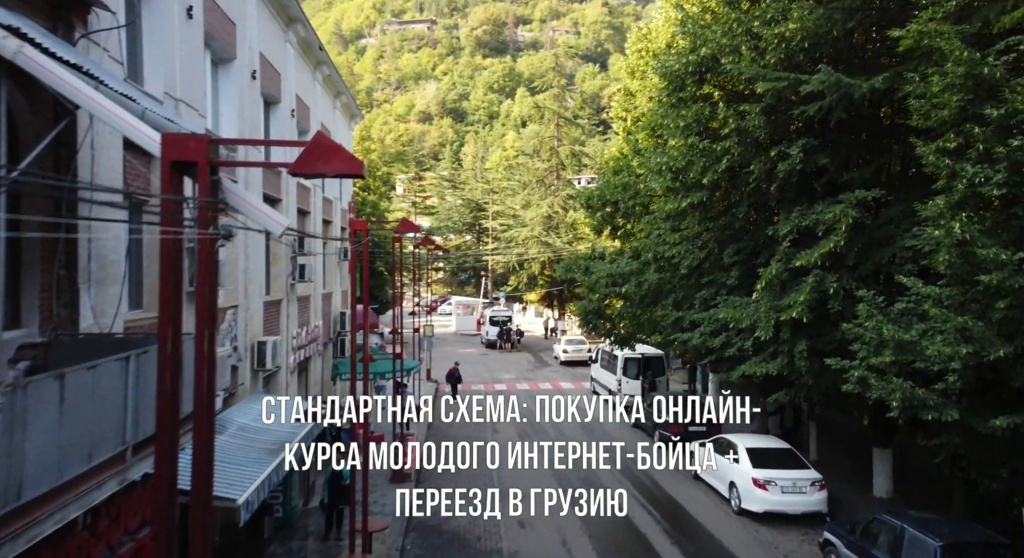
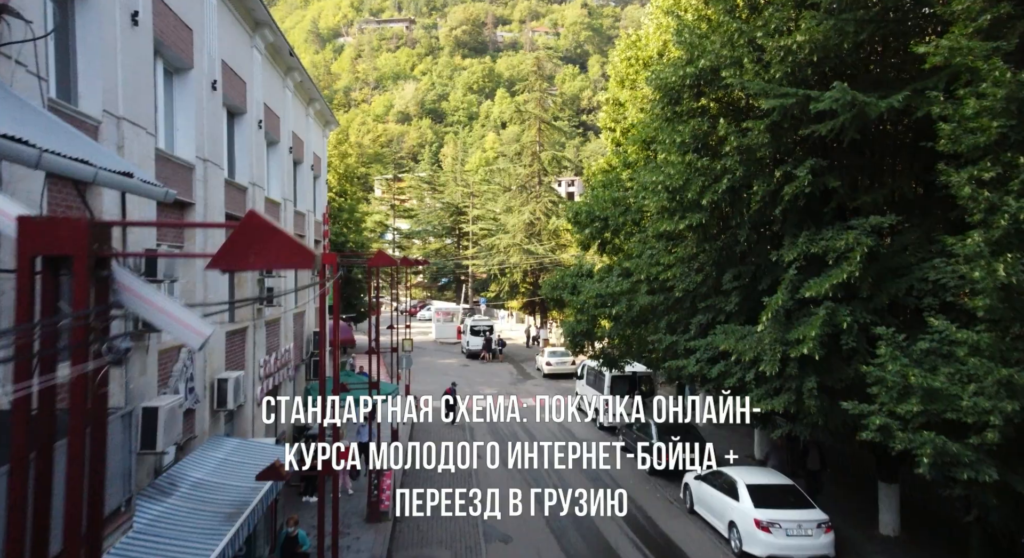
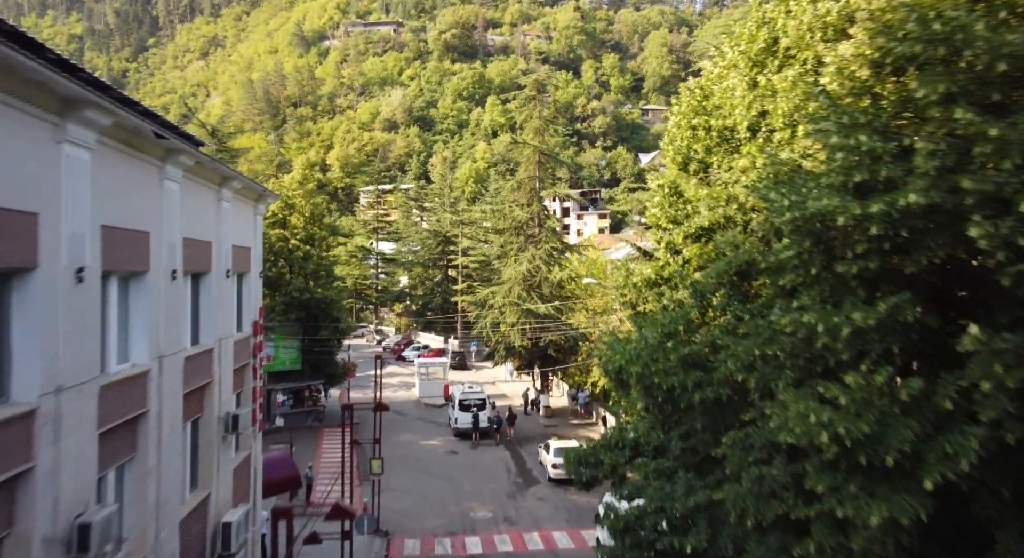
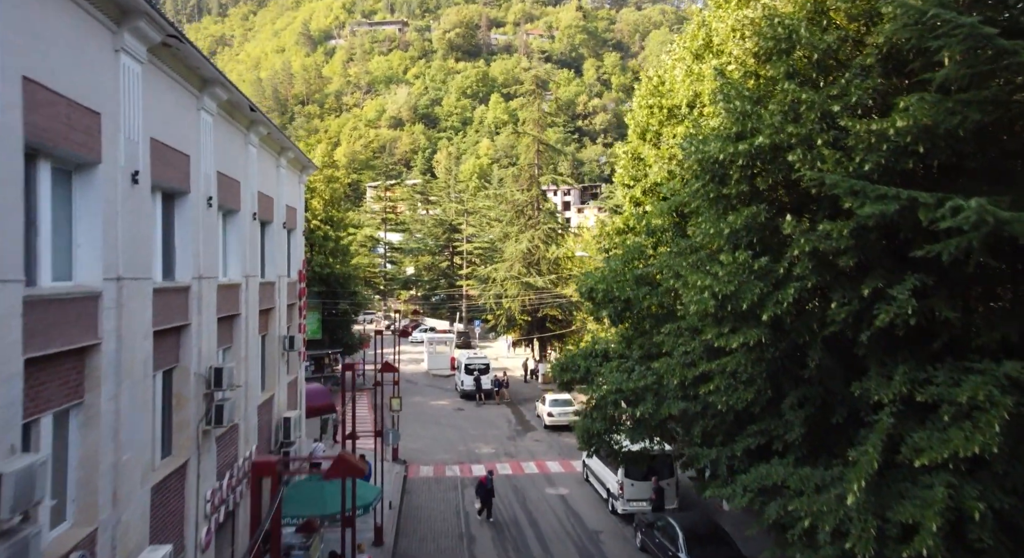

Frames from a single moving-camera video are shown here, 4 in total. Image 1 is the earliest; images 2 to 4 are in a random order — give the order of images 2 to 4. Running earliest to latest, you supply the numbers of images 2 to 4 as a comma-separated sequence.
2, 4, 3
